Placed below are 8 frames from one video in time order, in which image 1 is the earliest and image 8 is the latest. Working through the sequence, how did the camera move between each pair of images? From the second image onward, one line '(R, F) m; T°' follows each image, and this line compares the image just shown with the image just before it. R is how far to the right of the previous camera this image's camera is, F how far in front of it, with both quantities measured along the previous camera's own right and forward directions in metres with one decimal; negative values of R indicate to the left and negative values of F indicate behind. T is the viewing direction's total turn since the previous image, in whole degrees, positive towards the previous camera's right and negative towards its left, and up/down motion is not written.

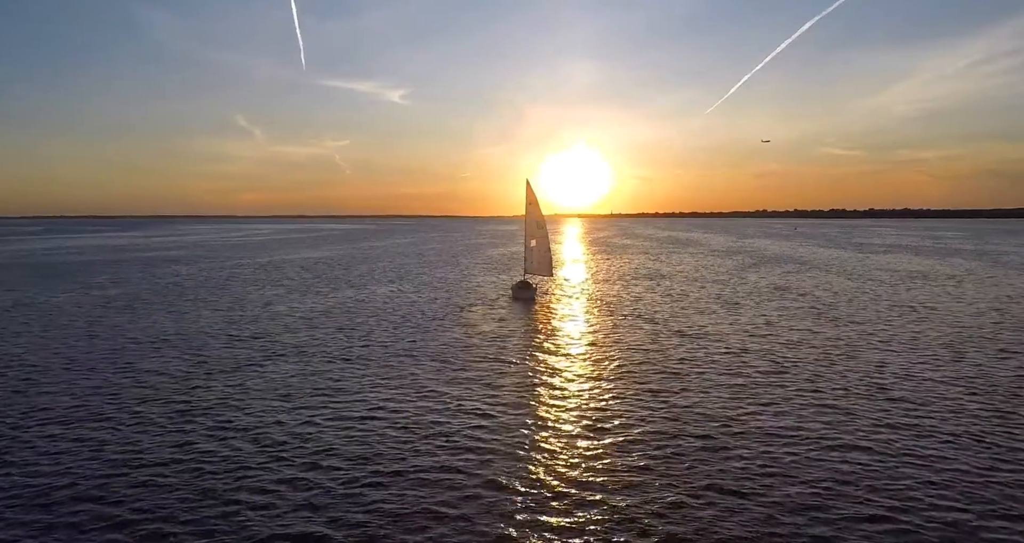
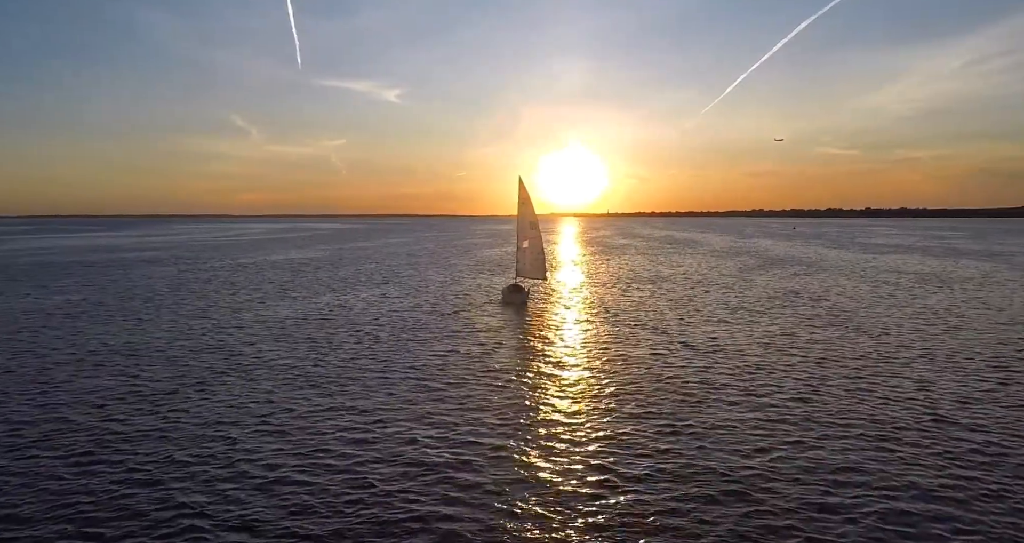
(+0.4, +3.2) m; 0°
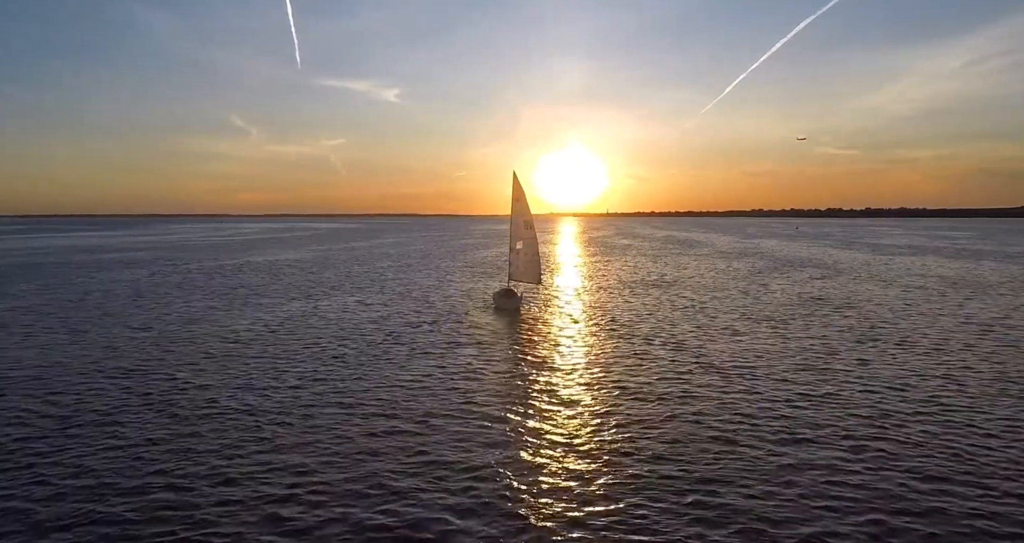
(+0.5, +4.3) m; 0°
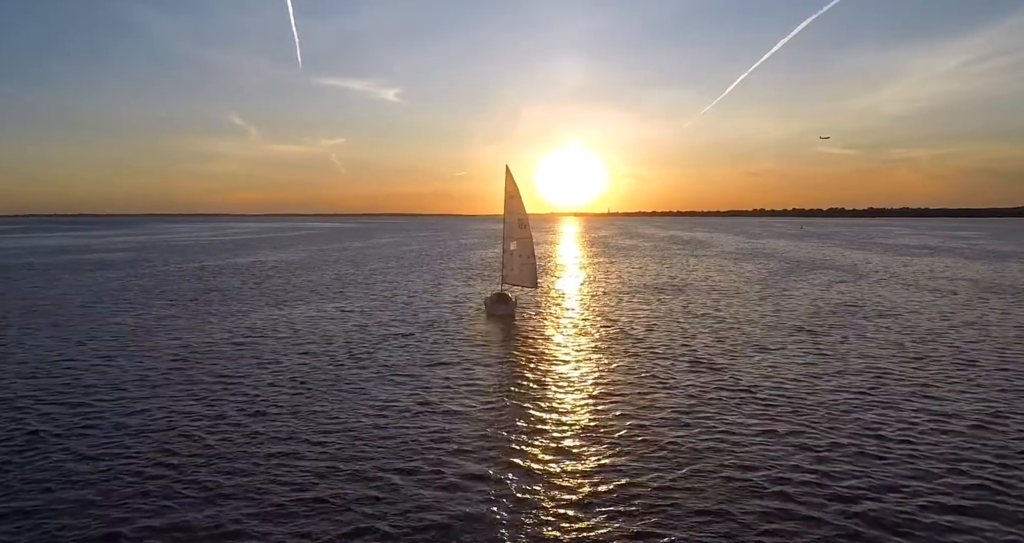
(+0.3, +4.2) m; 0°
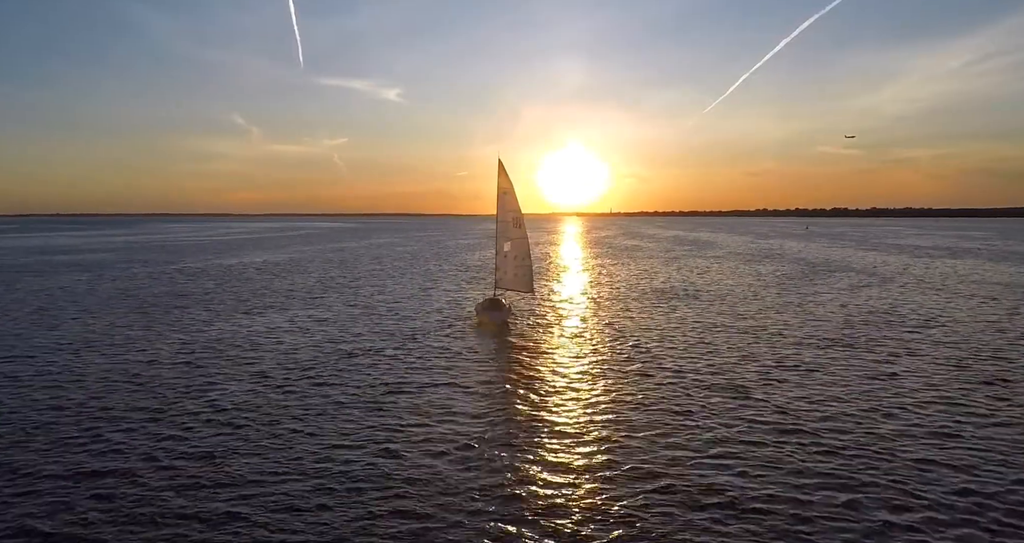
(+0.3, +4.1) m; 0°
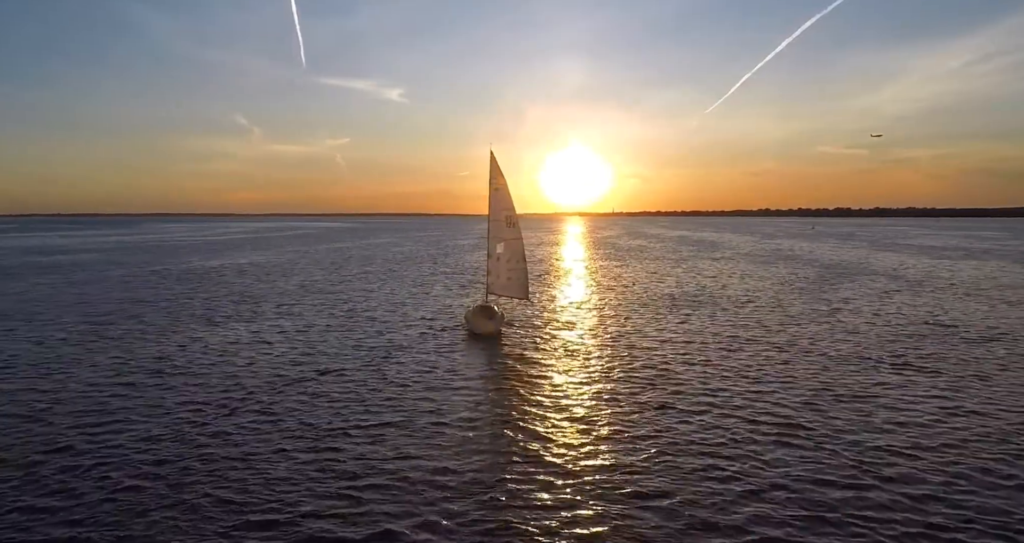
(+0.3, +4.0) m; 0°
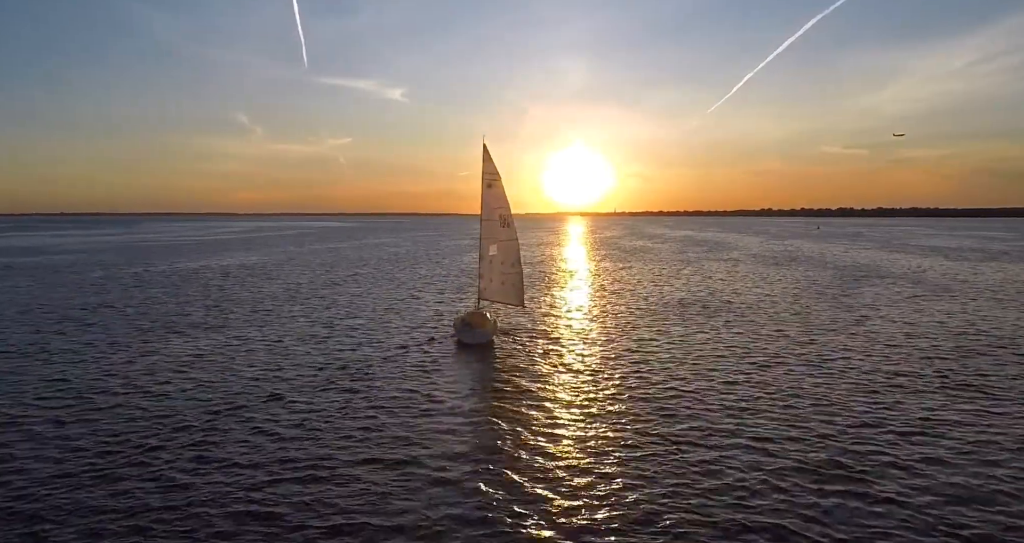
(+0.2, +3.1) m; 0°
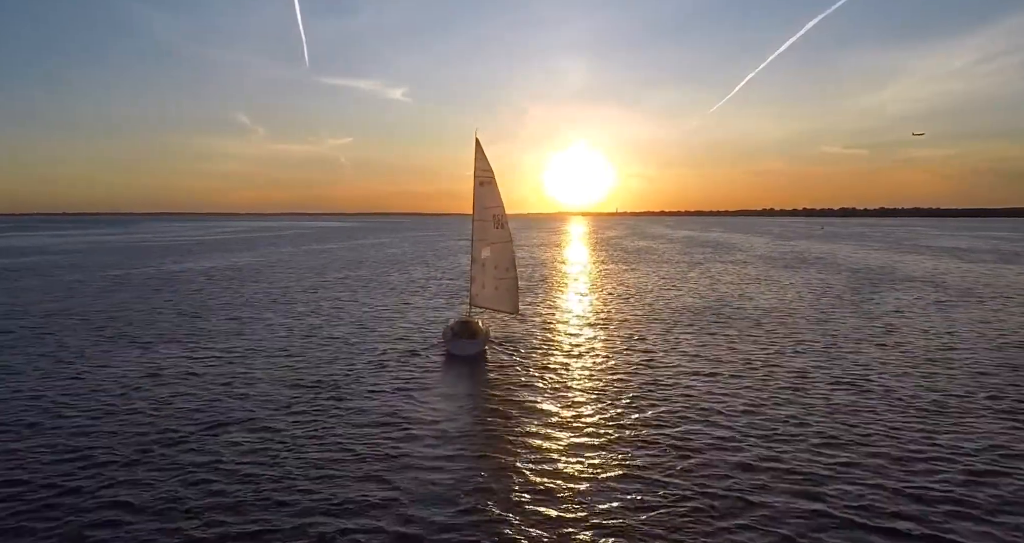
(+0.2, +2.5) m; 0°
